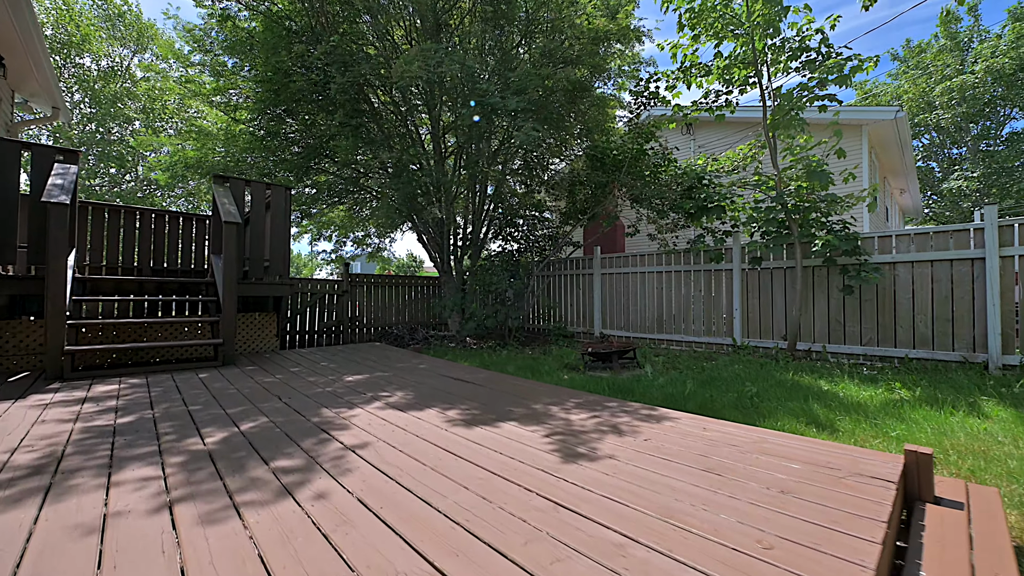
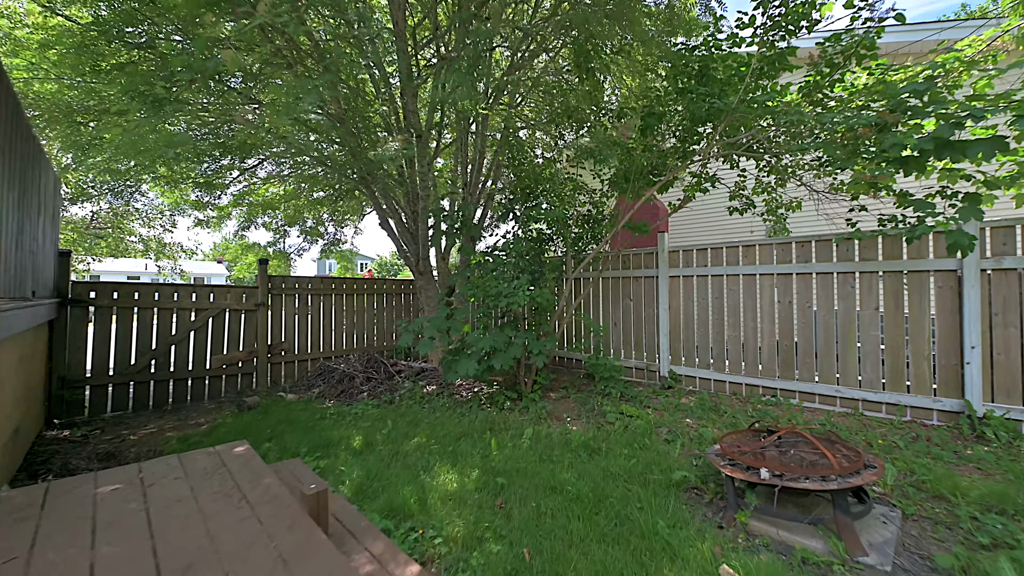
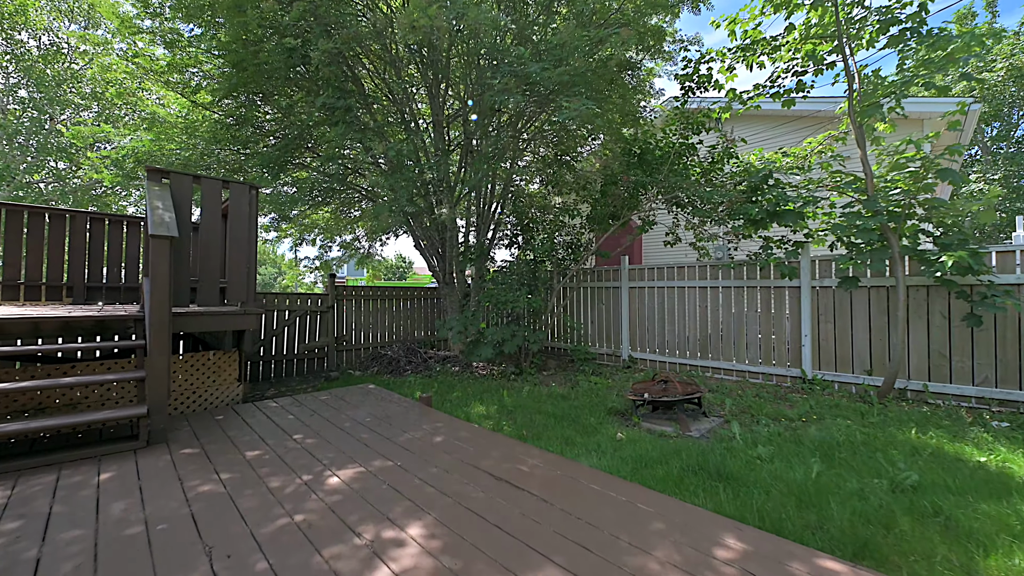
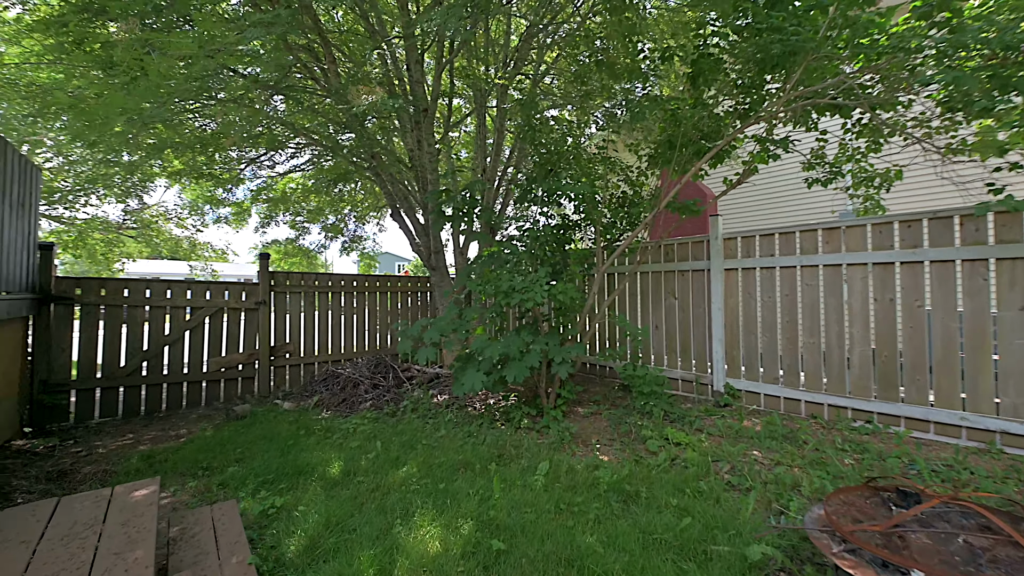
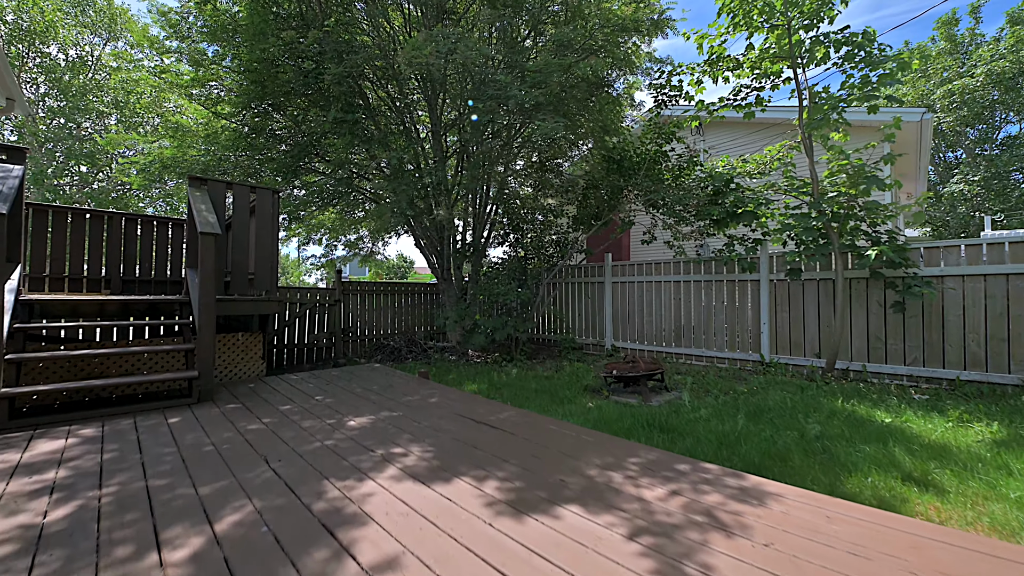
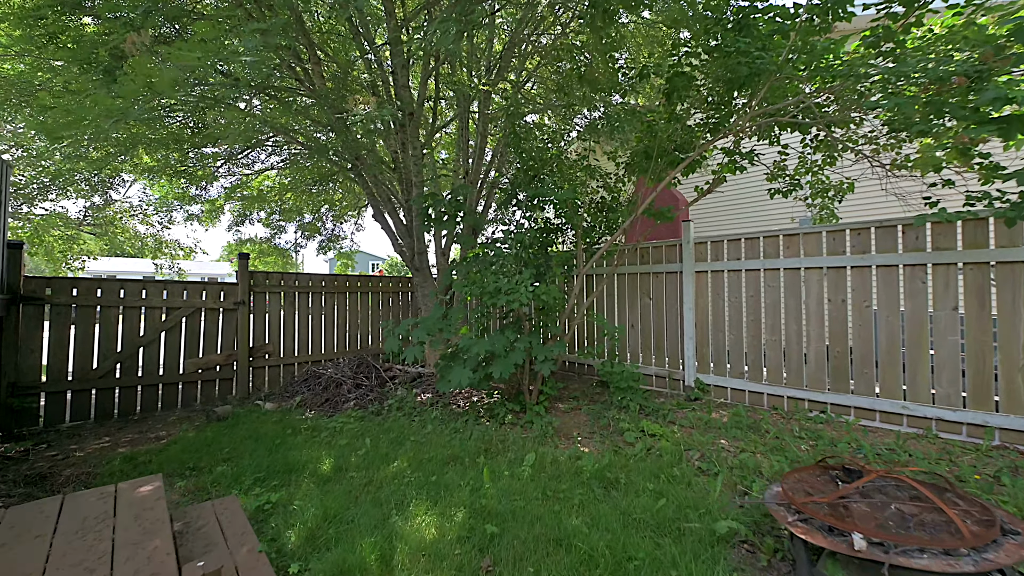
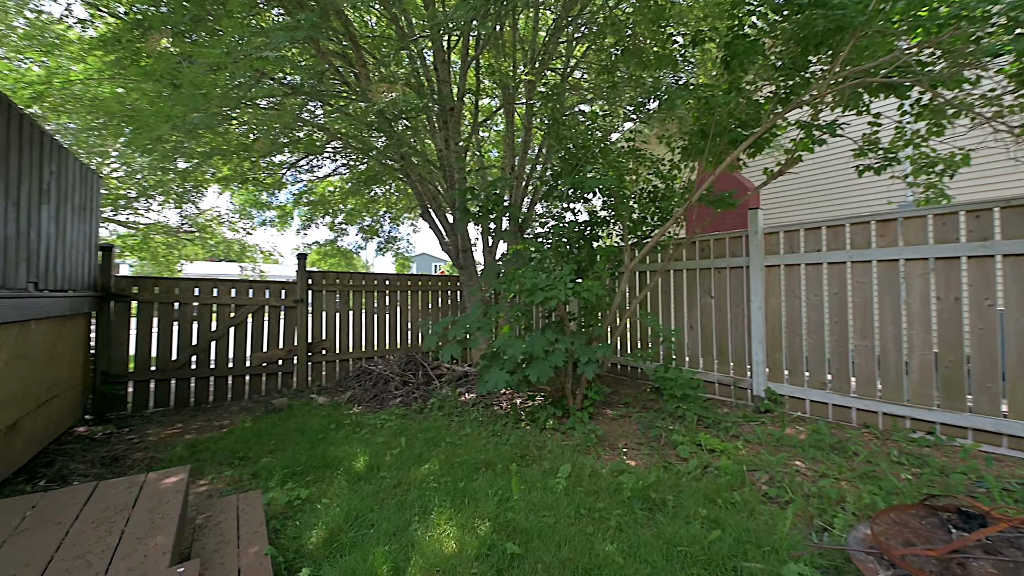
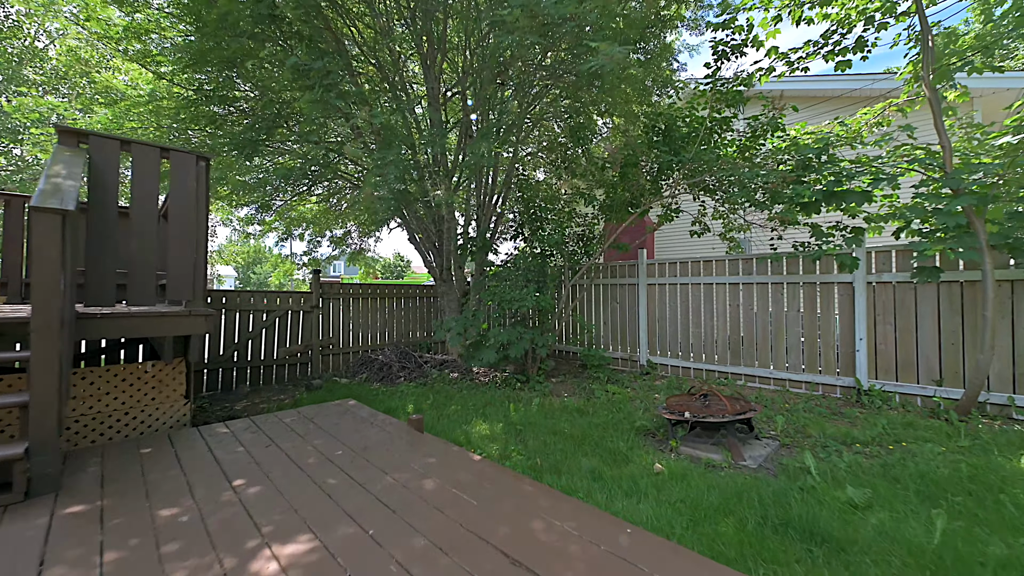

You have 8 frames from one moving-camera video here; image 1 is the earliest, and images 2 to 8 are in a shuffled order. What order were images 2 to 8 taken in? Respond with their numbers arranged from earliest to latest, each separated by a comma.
5, 3, 8, 2, 6, 4, 7
